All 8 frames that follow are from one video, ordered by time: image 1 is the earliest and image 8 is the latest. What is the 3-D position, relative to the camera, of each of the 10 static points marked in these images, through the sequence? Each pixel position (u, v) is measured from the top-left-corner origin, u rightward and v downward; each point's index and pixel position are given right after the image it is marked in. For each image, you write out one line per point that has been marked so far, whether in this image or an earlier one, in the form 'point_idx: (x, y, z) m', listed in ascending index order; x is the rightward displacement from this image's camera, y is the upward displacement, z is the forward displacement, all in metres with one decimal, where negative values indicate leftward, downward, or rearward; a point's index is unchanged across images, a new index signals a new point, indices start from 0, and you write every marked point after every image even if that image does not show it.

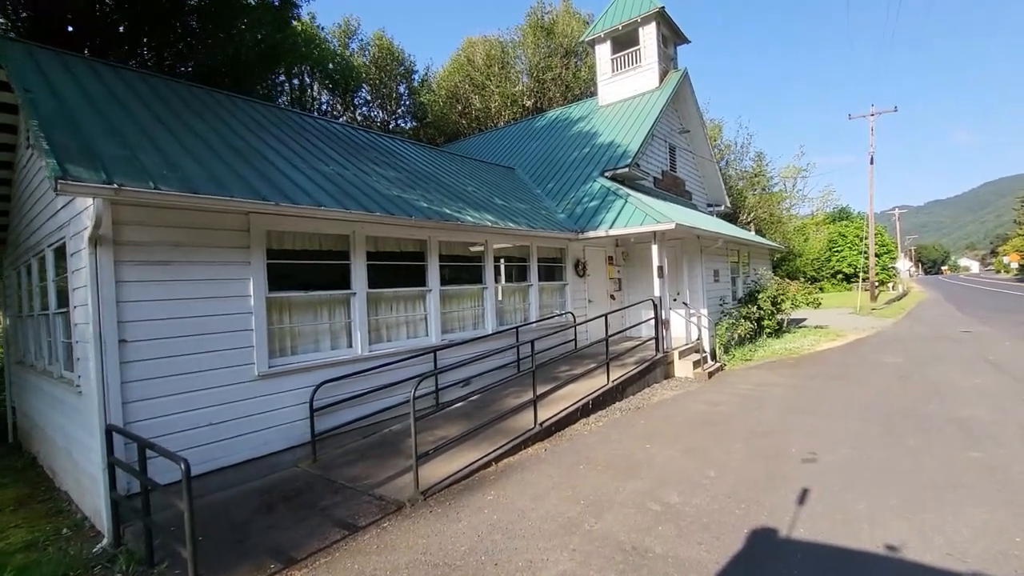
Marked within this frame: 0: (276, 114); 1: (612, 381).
0: (-4.1, +3.0, +8.5) m
1: (+1.5, -1.4, +7.2) m
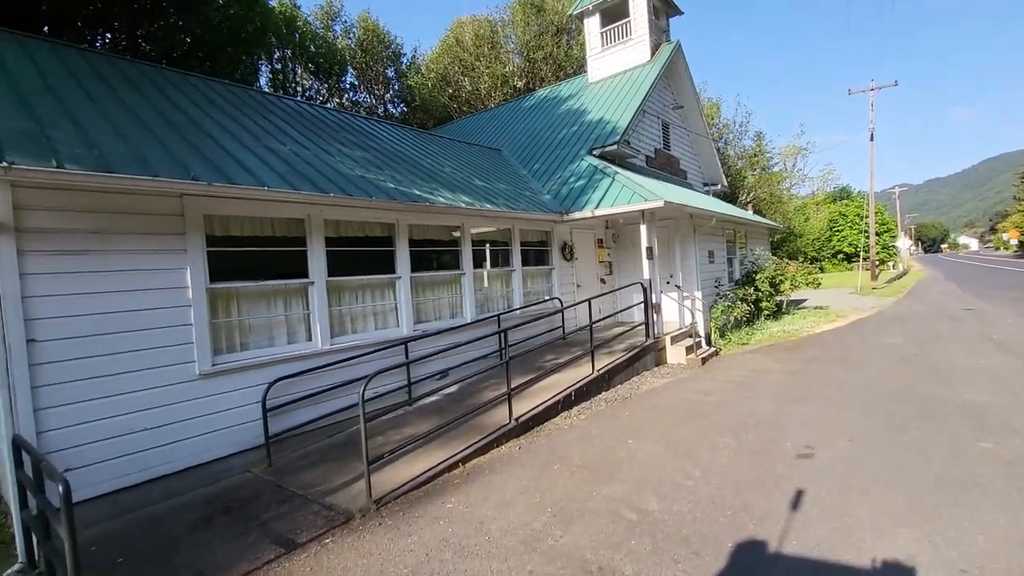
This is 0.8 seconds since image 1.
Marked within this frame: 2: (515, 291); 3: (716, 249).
0: (-4.5, +3.2, +8.0) m
1: (+1.2, -1.2, +6.8) m
2: (+0.1, -0.1, +8.5) m
3: (+4.8, +0.9, +11.3) m
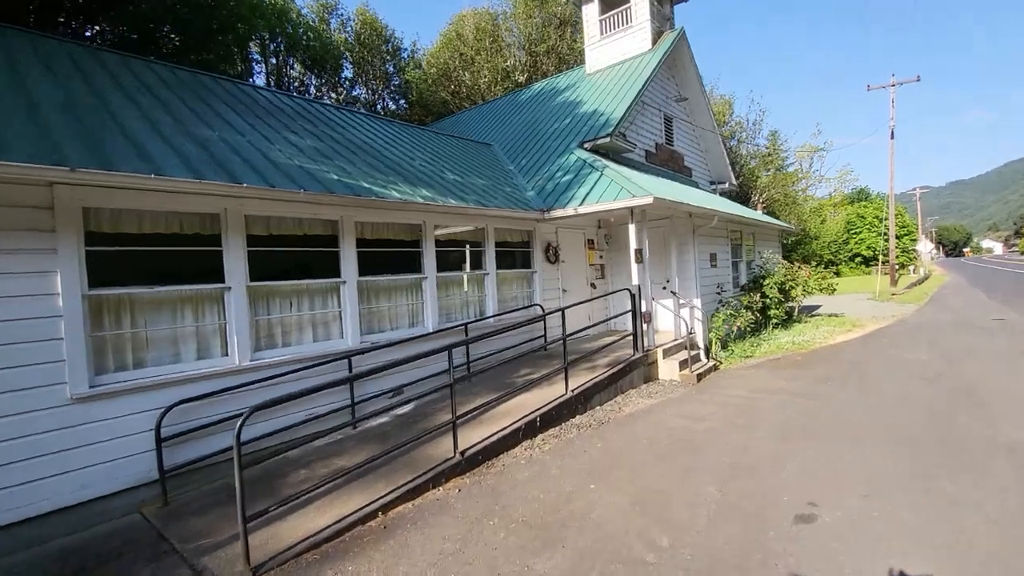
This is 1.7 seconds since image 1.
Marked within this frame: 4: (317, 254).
0: (-4.9, +3.1, +7.2) m
1: (+0.7, -1.3, +5.9) m
2: (-0.4, -0.1, +7.6) m
3: (+4.4, +0.7, +10.3) m
4: (-2.3, +0.4, +5.6) m
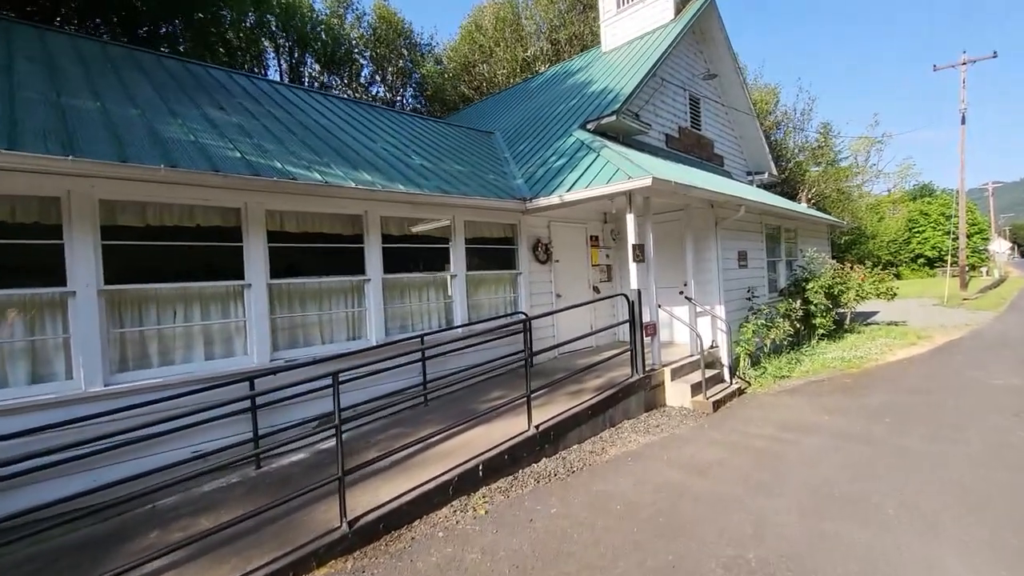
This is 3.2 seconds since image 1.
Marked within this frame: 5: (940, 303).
0: (-5.2, +3.1, +6.3) m
1: (+0.2, -1.3, +4.6) m
2: (-0.7, -0.2, +6.4) m
3: (+4.3, +0.7, +8.7) m
4: (-2.8, +0.3, +4.5) m
5: (+15.8, -0.6, +17.9) m
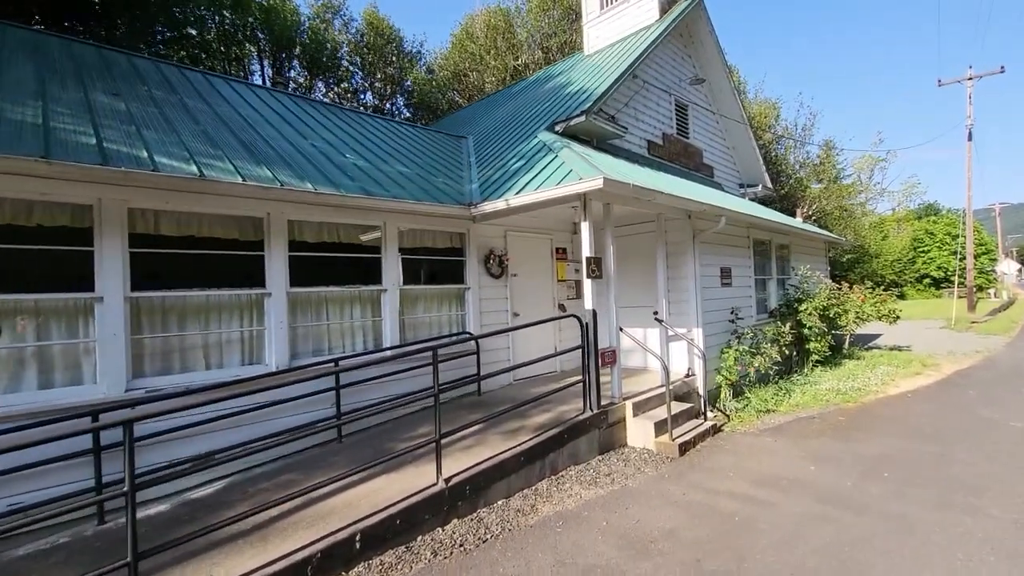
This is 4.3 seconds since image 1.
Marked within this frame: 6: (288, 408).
0: (-5.9, +3.0, +5.6) m
1: (-0.5, -1.5, +3.7) m
2: (-1.4, -0.4, +5.6) m
3: (+3.6, +0.3, +7.8) m
4: (-3.5, +0.2, +3.7) m
5: (+15.2, -1.3, +16.9) m
6: (-2.2, -1.2, +4.7) m
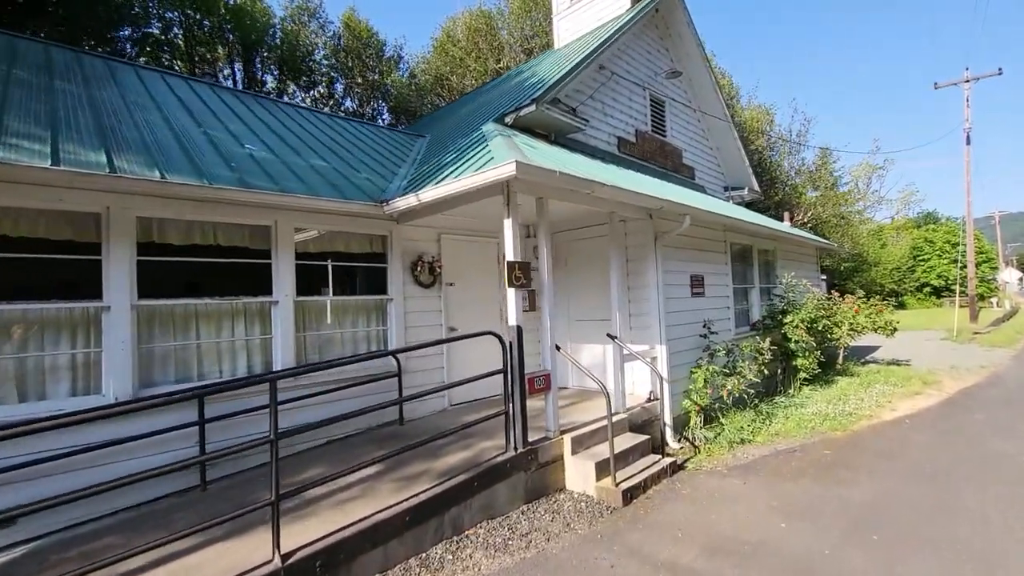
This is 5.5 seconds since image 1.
0: (-6.7, +2.9, +4.8) m
1: (-1.3, -1.5, +2.8) m
2: (-2.2, -0.5, +4.7) m
3: (+2.8, +0.2, +7.0) m
4: (-4.3, +0.2, +2.8) m
5: (+14.4, -1.6, +16.0) m
6: (-3.0, -1.3, +3.8) m
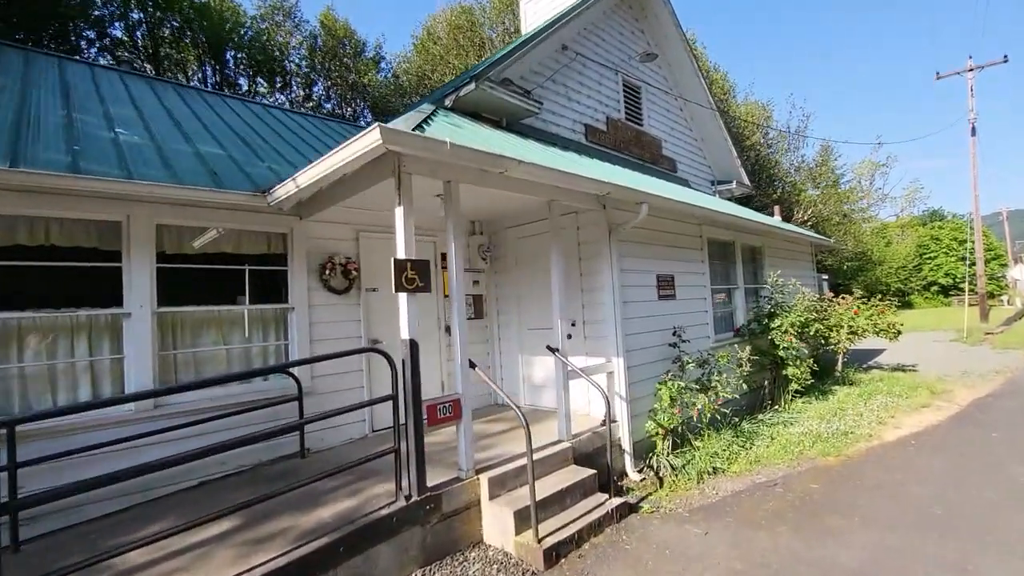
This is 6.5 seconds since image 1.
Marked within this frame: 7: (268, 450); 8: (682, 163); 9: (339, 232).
0: (-7.5, +2.7, +4.1) m
1: (-2.0, -1.6, +1.9) m
2: (-2.9, -0.6, +3.8) m
3: (+2.1, +0.2, +6.1) m
4: (-5.0, +0.1, +2.0) m
5: (+13.8, -1.6, +15.0) m
6: (-3.7, -1.3, +3.0) m
7: (-2.2, -1.4, +4.3) m
8: (+3.7, +2.7, +10.5) m
9: (-1.7, +0.6, +4.9) m
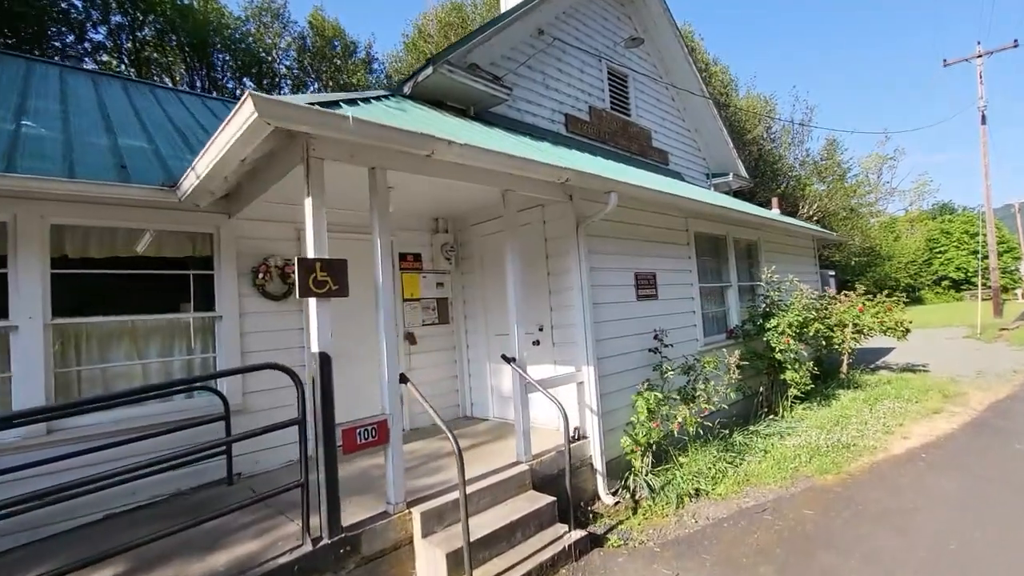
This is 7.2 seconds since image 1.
0: (-7.9, +2.6, +3.7) m
1: (-2.4, -1.6, +1.4) m
2: (-3.3, -0.6, +3.4) m
3: (+1.7, +0.2, +5.6) m
4: (-5.4, 0.0, +1.6) m
5: (+13.6, -1.4, +14.3) m
6: (-4.1, -1.4, +2.6) m
7: (-2.6, -1.5, +3.9) m
8: (+3.3, +2.7, +10.0) m
9: (-2.1, +0.5, +4.5) m
